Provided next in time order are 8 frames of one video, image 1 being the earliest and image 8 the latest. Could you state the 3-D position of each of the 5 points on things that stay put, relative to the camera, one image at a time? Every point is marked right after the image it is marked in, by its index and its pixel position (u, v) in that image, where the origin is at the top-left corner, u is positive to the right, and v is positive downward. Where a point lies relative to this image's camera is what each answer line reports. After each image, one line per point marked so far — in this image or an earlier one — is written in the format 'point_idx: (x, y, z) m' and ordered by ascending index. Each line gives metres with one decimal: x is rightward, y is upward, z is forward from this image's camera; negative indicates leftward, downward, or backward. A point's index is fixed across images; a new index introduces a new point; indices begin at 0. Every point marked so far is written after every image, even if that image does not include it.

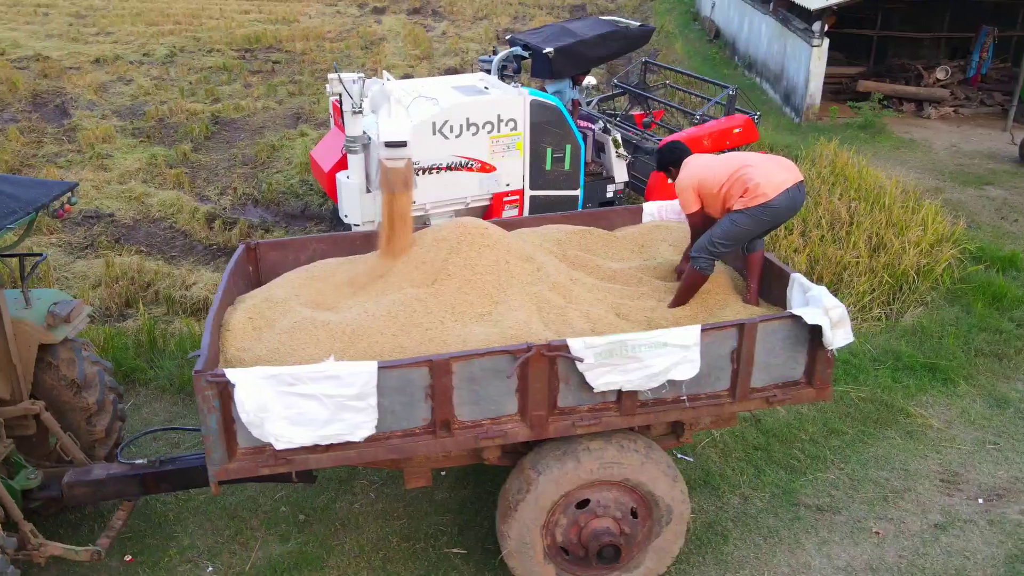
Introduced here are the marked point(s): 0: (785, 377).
0: (+1.1, -0.3, +3.0) m
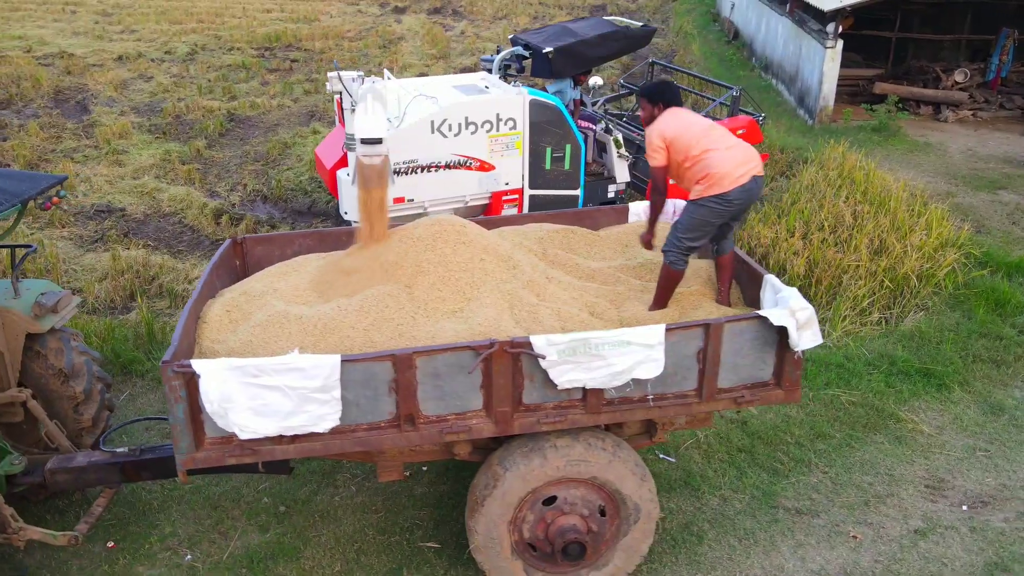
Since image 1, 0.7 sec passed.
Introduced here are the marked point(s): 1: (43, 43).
0: (+0.9, -0.3, +3.0) m
1: (-10.9, +5.8, +18.1) m
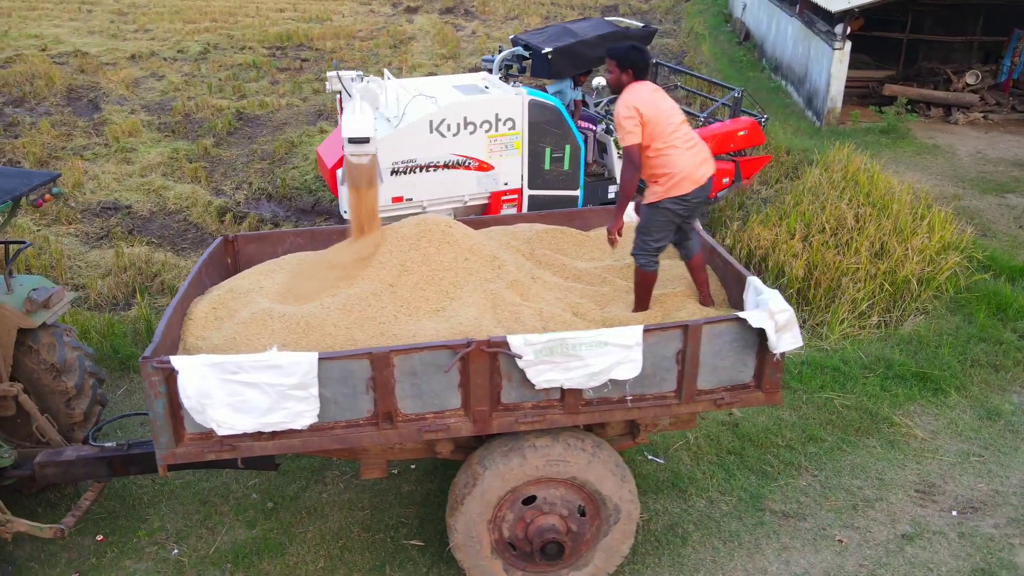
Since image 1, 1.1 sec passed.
0: (+0.9, -0.4, +3.0) m
1: (-10.7, +5.9, +18.3) m
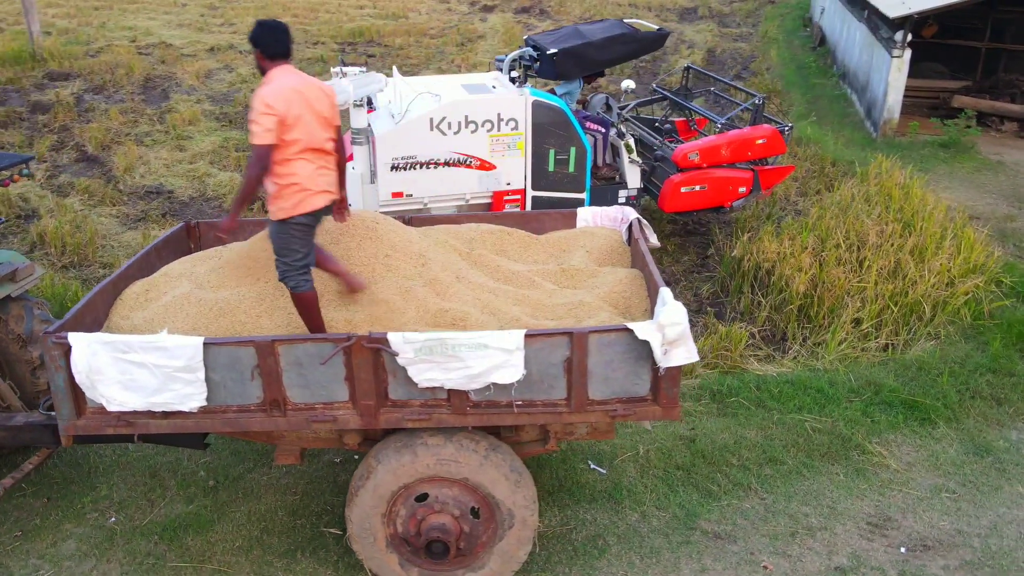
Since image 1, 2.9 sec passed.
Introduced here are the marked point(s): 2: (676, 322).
0: (+0.4, -0.4, +2.9) m
1: (-9.1, +6.4, +19.3) m
2: (+0.6, -0.1, +2.7) m
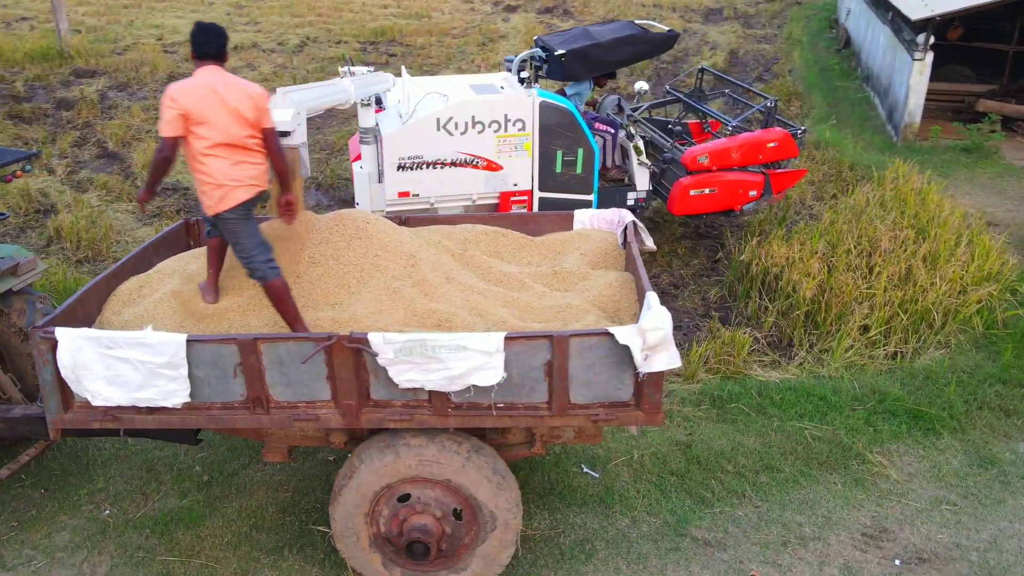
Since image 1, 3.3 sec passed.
0: (+0.4, -0.4, +2.9) m
1: (-8.6, +6.5, +19.6) m
2: (+0.5, -0.1, +2.7) m
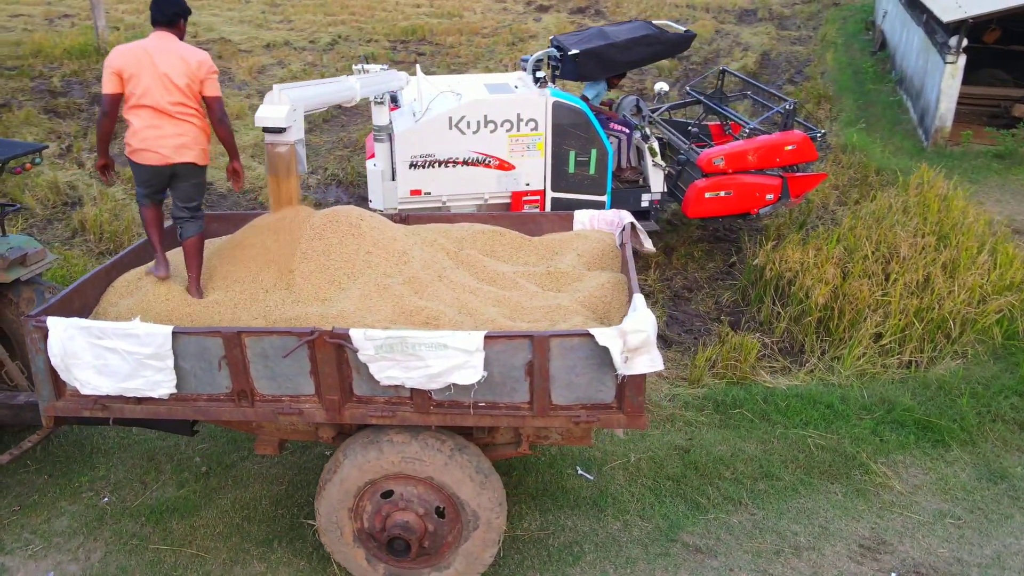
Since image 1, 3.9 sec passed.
0: (+0.3, -0.4, +2.8) m
1: (-7.8, +6.7, +19.9) m
2: (+0.4, -0.1, +2.7) m
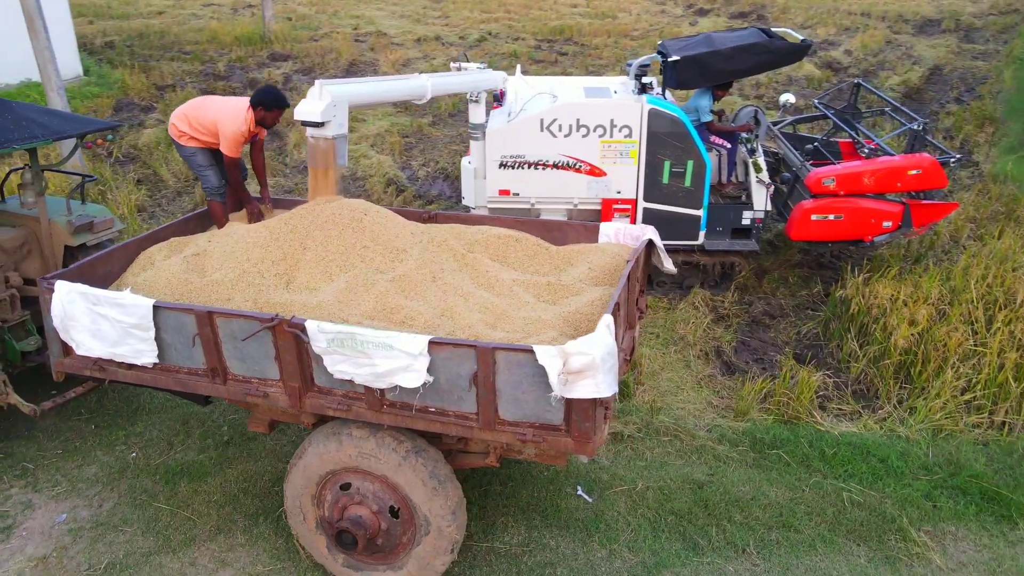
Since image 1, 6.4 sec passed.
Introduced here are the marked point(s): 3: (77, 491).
0: (+0.1, -0.5, +2.7) m
1: (-4.0, +7.2, +20.9) m
2: (+0.2, -0.2, +2.5) m
3: (-2.2, -1.0, +3.9) m
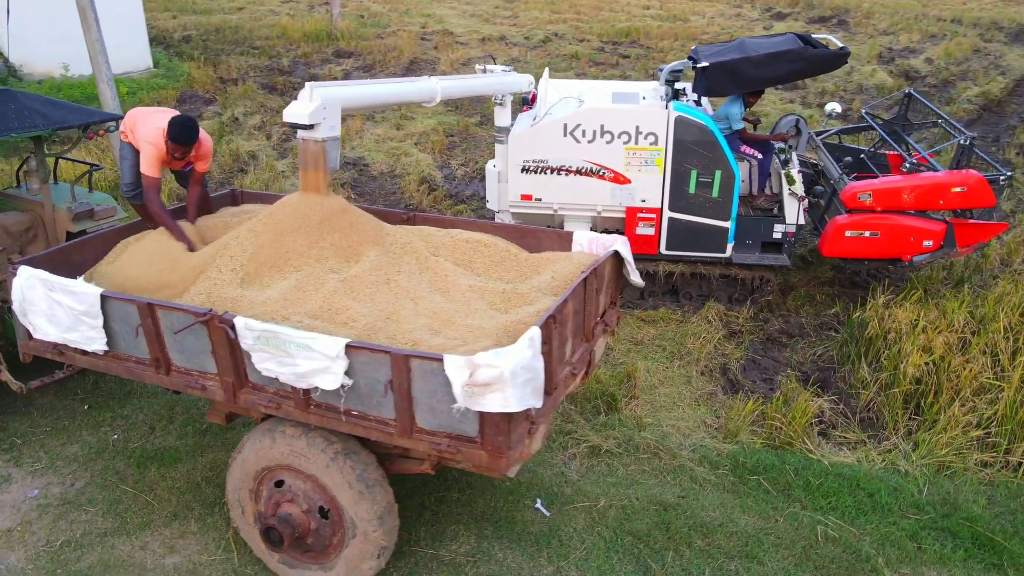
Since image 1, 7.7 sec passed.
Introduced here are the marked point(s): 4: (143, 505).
0: (-0.2, -0.5, +2.7) m
1: (-2.2, +7.3, +21.2) m
2: (-0.1, -0.2, +2.5) m
3: (-2.4, -0.9, +4.0) m
4: (-1.8, -1.1, +3.8) m
